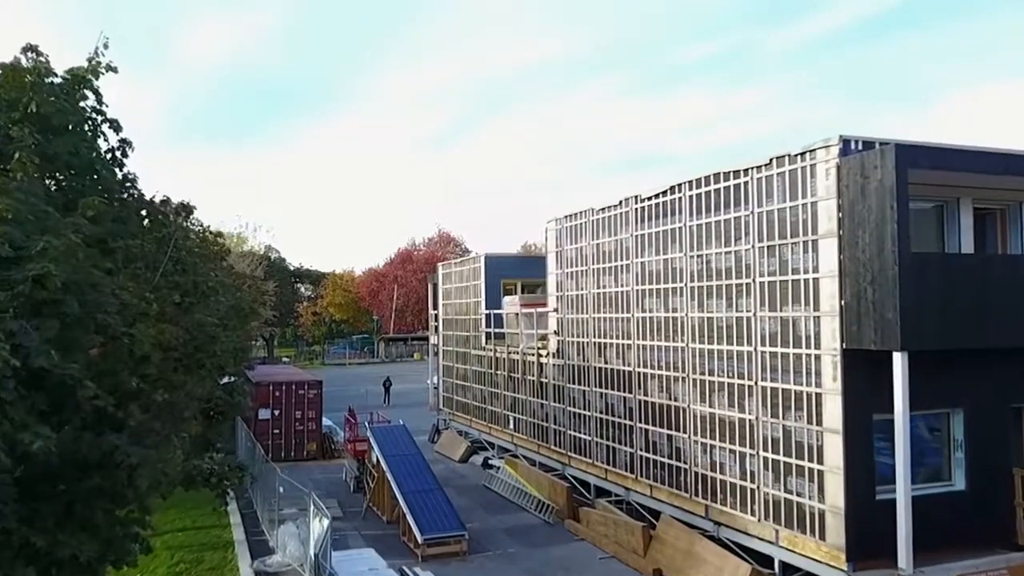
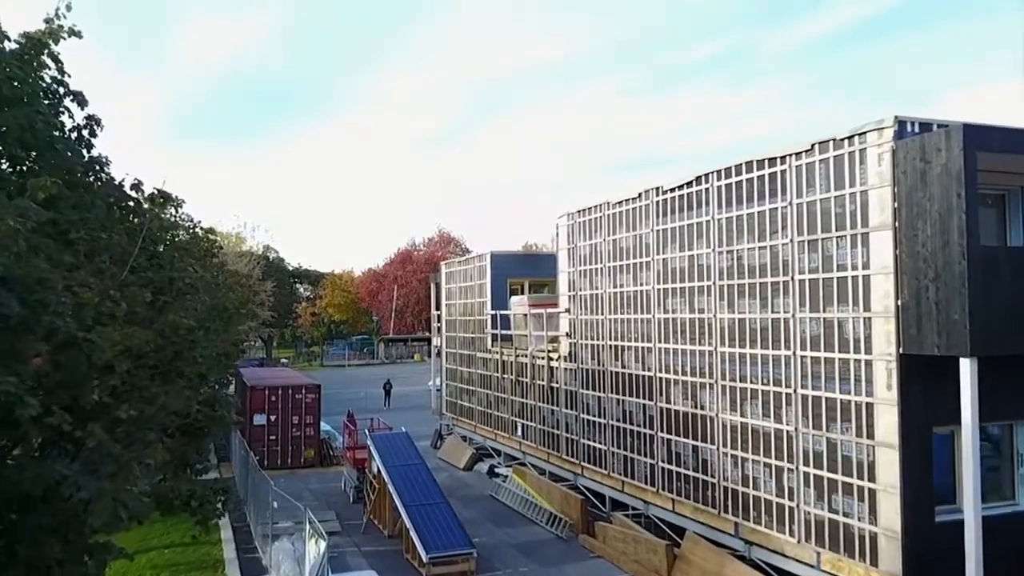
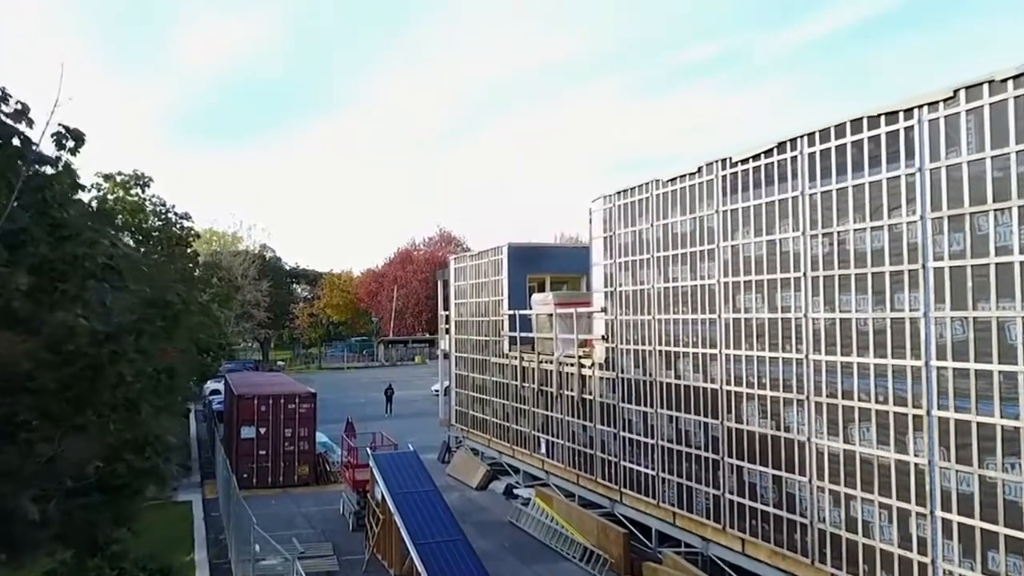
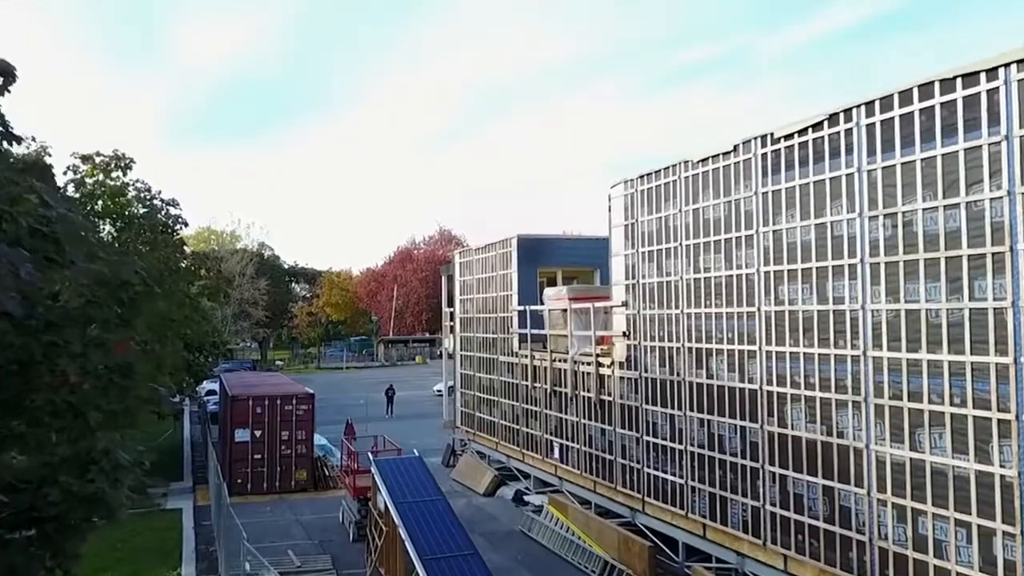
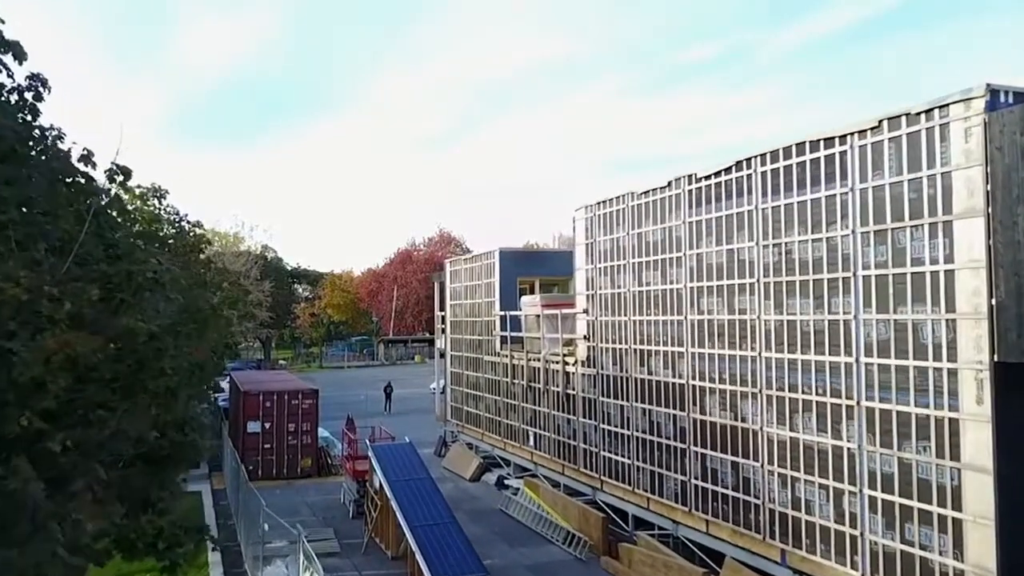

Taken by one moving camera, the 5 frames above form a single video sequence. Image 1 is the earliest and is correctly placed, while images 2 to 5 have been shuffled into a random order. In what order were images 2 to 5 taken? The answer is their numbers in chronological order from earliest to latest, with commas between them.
2, 5, 3, 4
